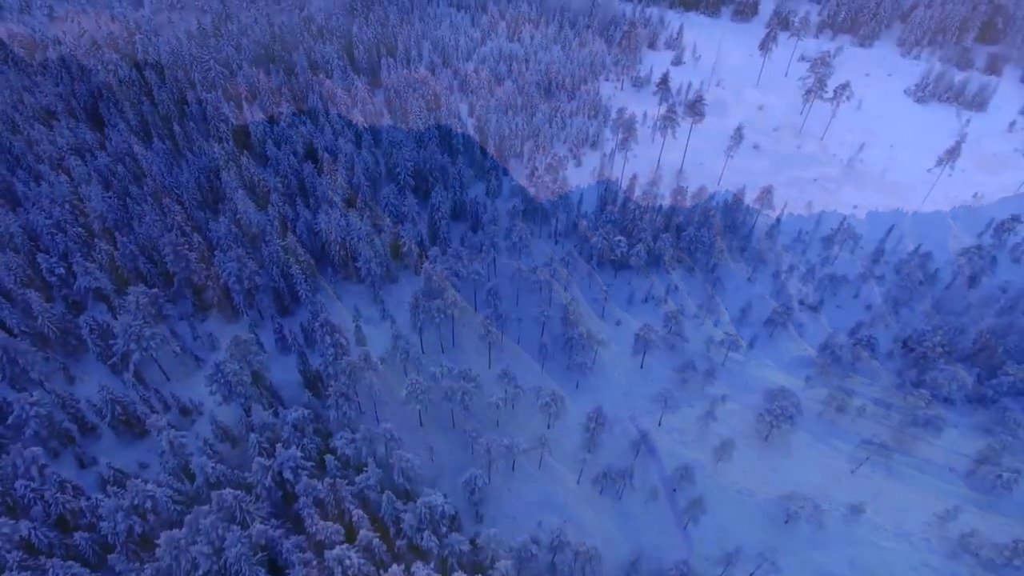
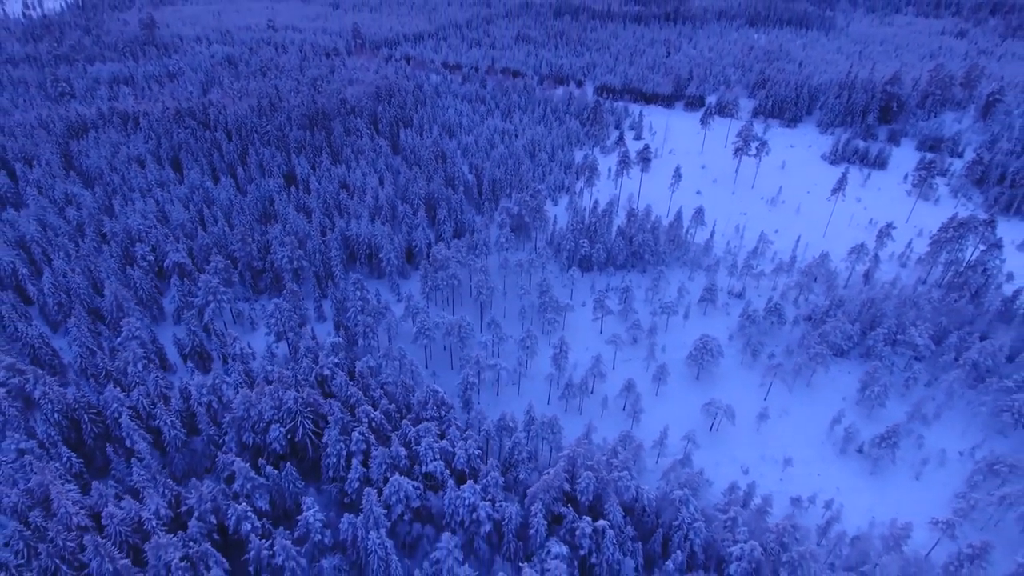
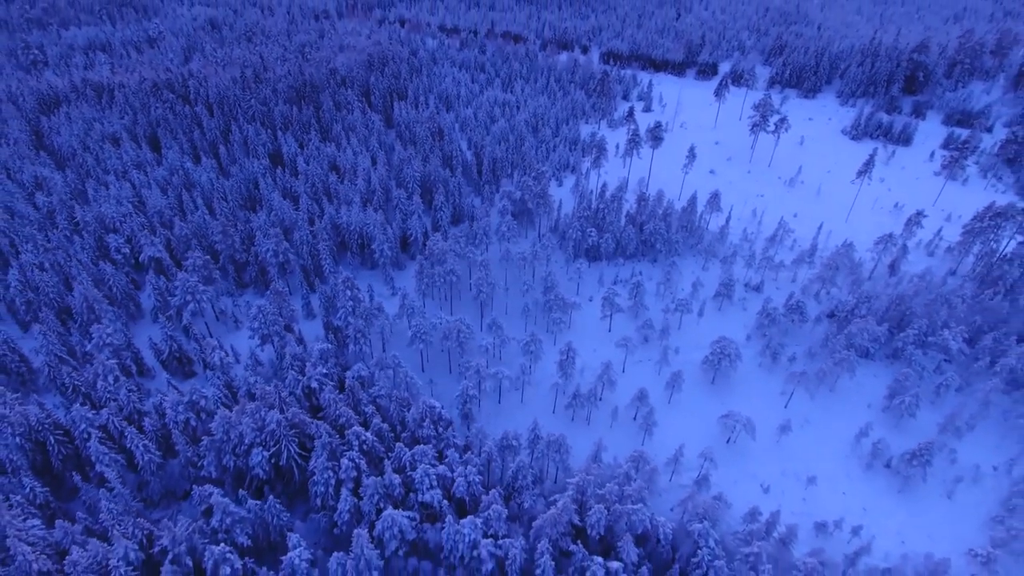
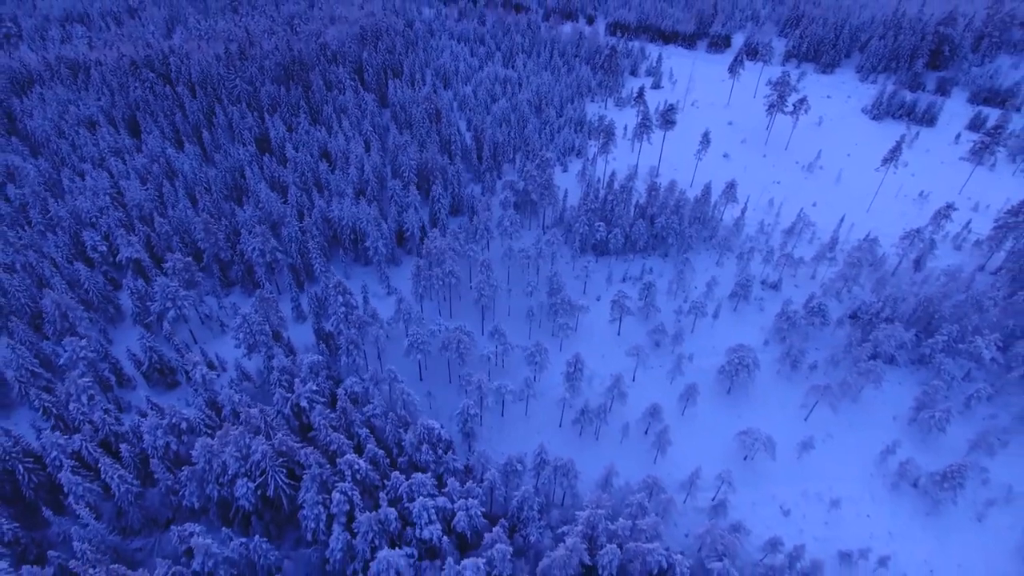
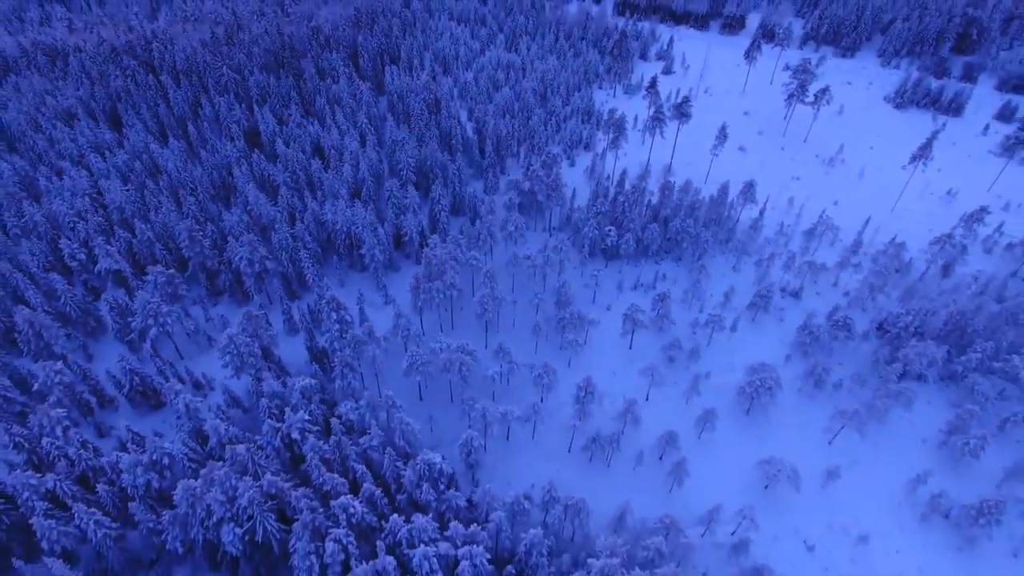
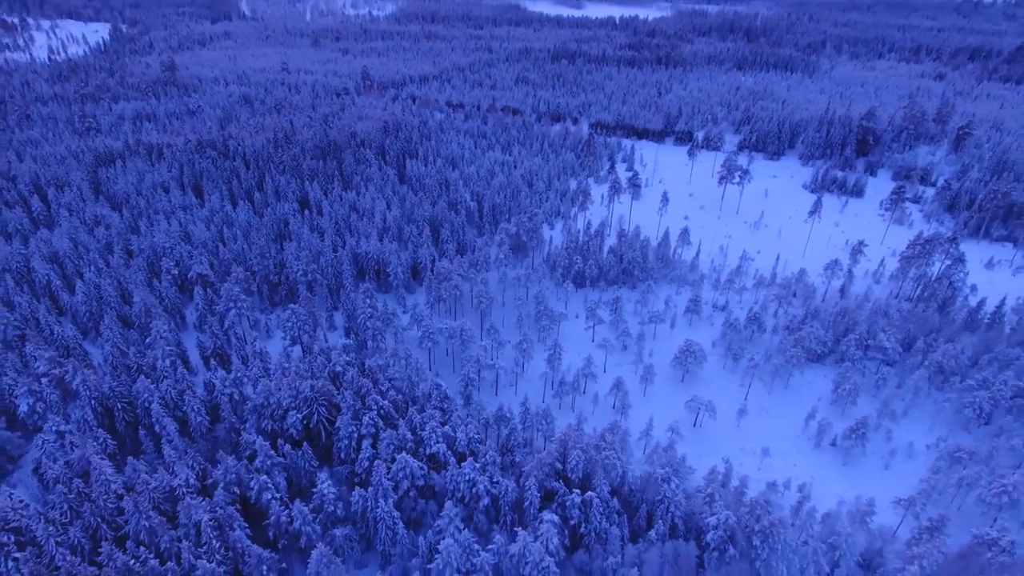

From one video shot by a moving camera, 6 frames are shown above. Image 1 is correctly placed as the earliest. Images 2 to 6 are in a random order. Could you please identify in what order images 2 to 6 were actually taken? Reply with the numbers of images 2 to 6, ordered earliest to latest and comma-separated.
5, 4, 3, 2, 6
